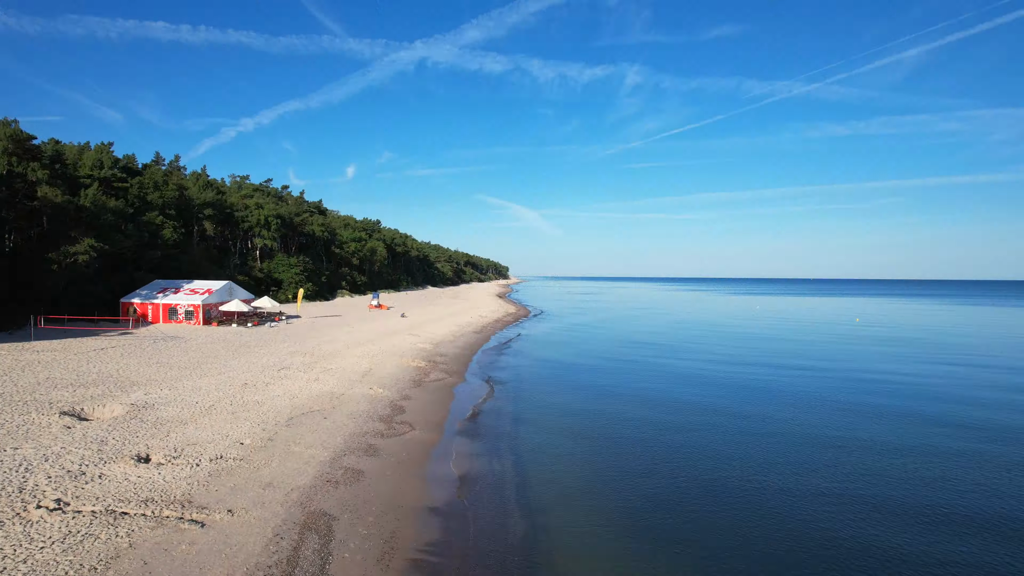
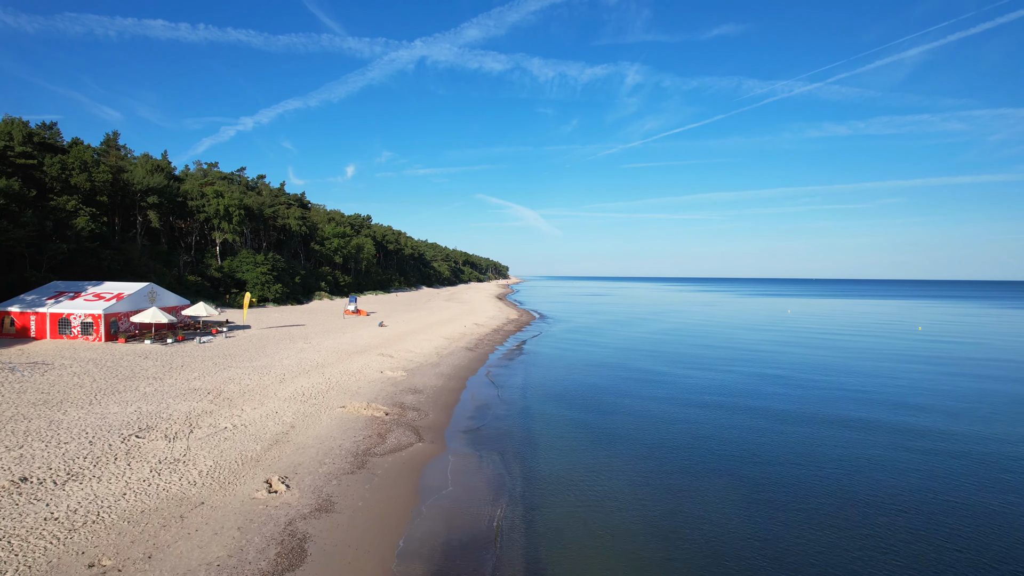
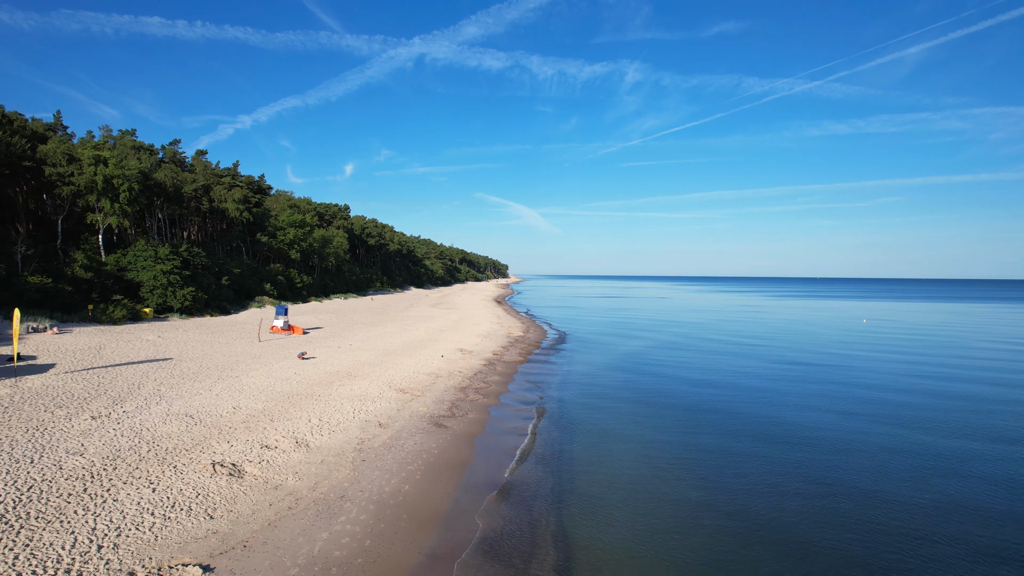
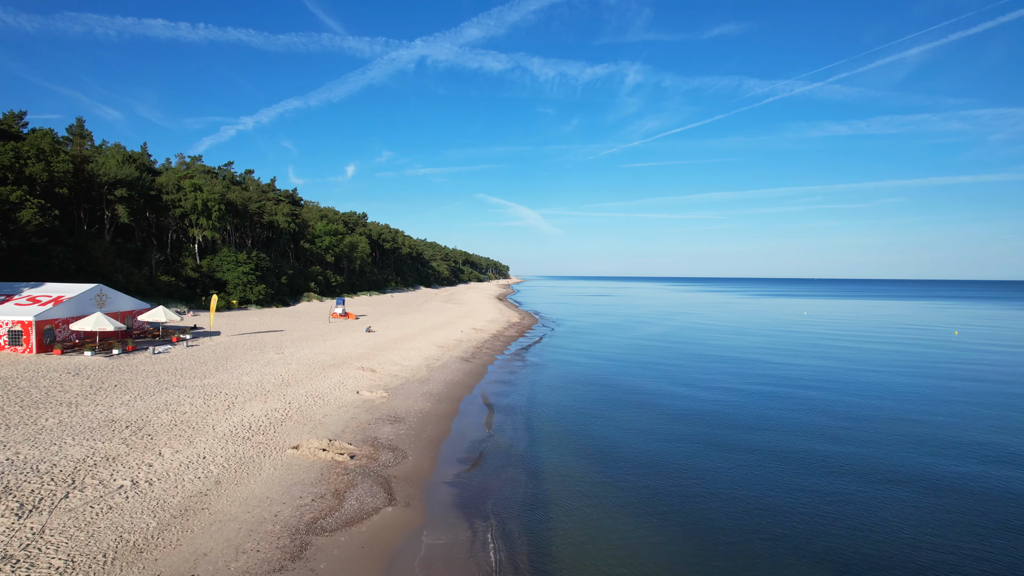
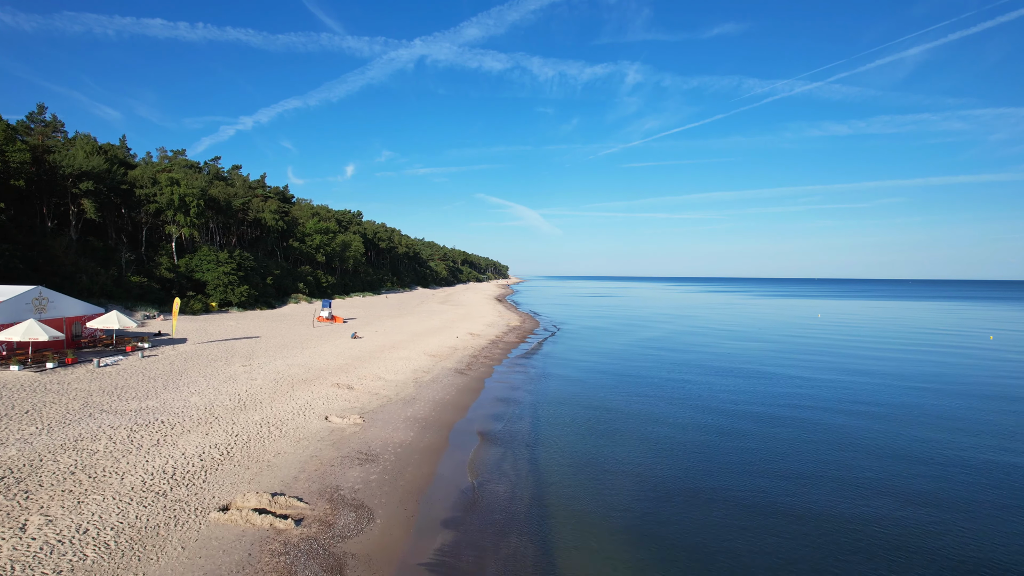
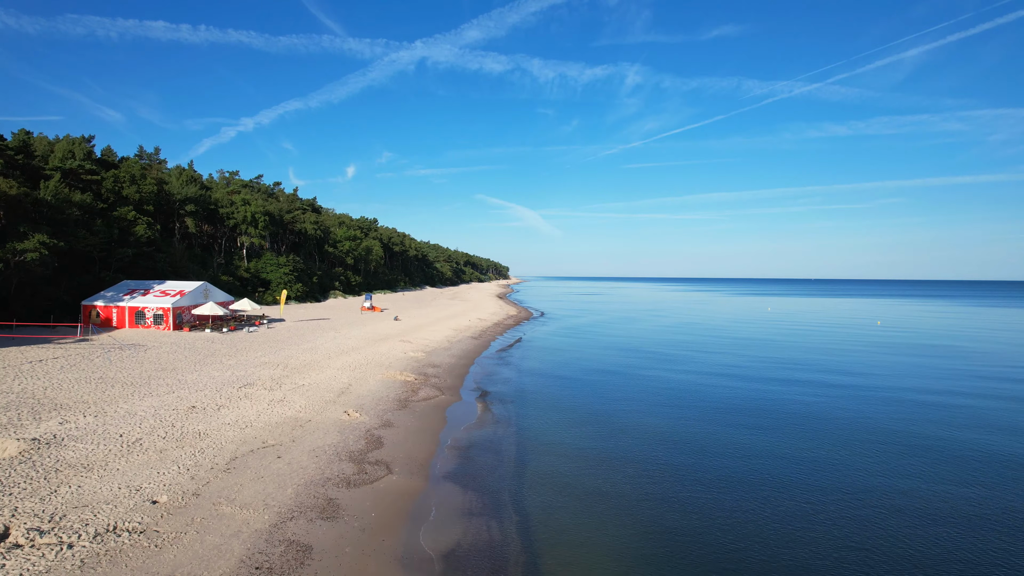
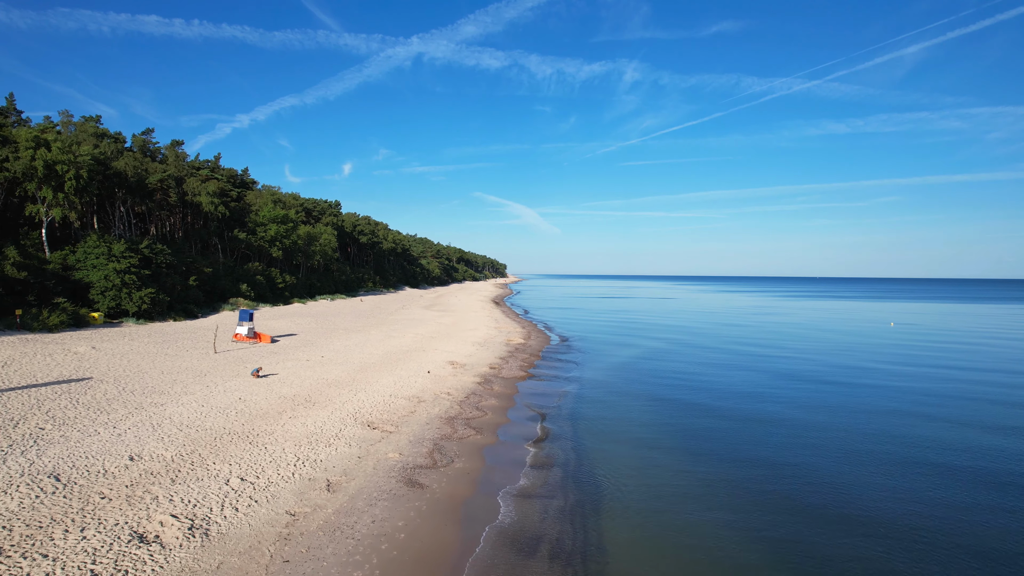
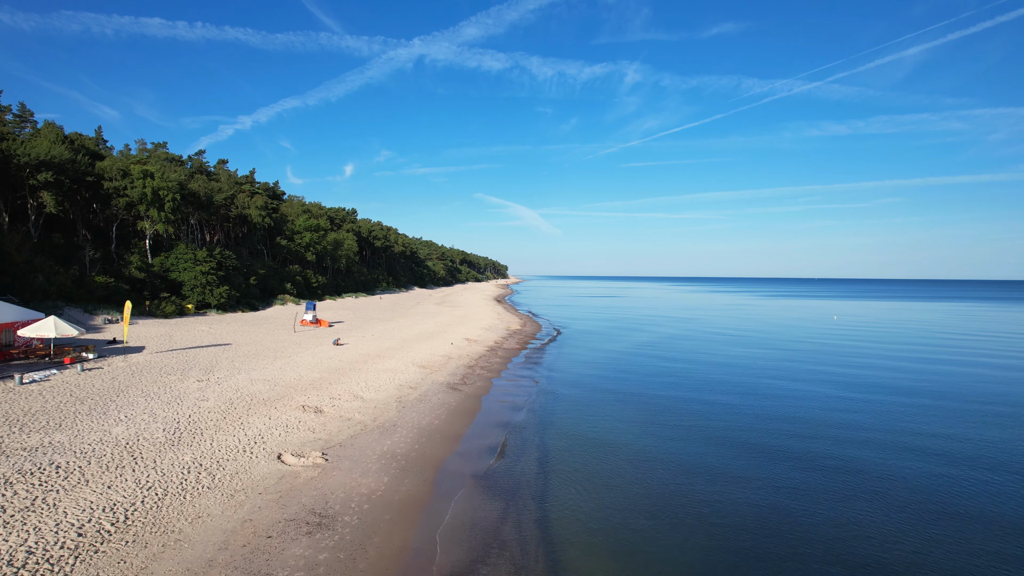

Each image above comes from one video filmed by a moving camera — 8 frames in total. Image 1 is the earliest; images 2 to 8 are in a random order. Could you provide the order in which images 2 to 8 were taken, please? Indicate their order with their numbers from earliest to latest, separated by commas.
6, 2, 4, 5, 8, 3, 7
